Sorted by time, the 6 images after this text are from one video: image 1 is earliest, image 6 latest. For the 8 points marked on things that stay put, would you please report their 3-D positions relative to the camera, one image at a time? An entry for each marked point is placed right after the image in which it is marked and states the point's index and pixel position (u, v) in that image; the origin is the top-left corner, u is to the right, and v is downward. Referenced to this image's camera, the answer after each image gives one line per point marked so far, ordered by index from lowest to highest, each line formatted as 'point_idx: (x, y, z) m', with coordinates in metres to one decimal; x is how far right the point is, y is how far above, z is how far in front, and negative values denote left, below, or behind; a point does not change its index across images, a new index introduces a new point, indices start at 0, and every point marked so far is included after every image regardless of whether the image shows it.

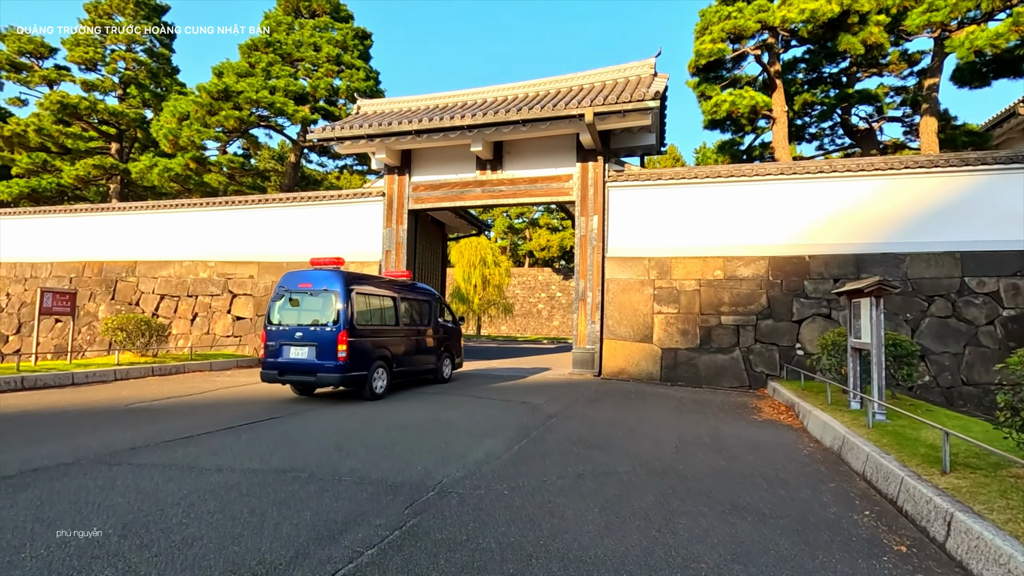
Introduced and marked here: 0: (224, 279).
0: (-7.6, +0.2, +14.1) m
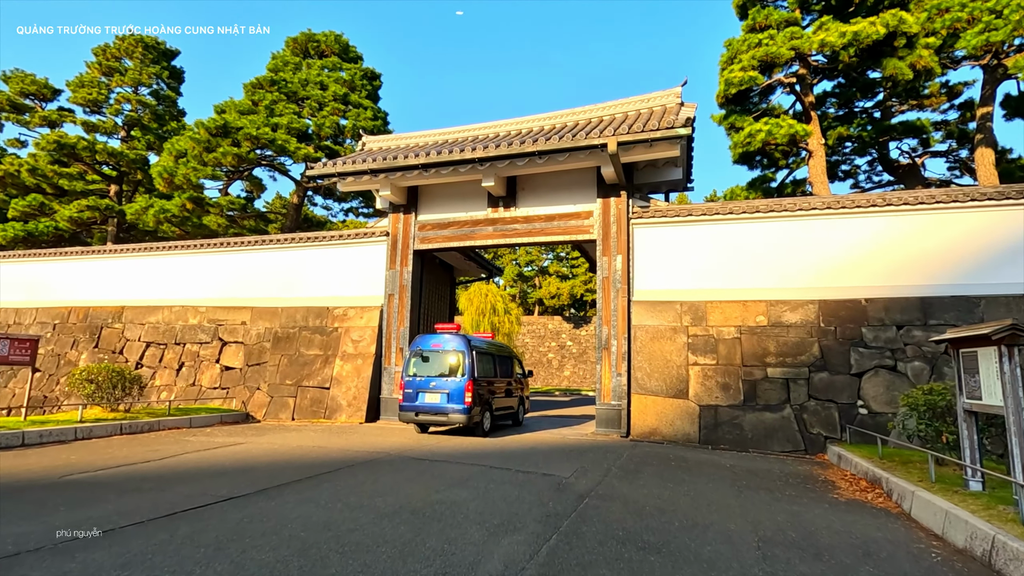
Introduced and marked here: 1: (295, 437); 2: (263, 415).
0: (-7.3, -0.9, +13.1) m
1: (-3.8, -2.6, +9.3) m
2: (-5.5, -2.8, +11.8) m
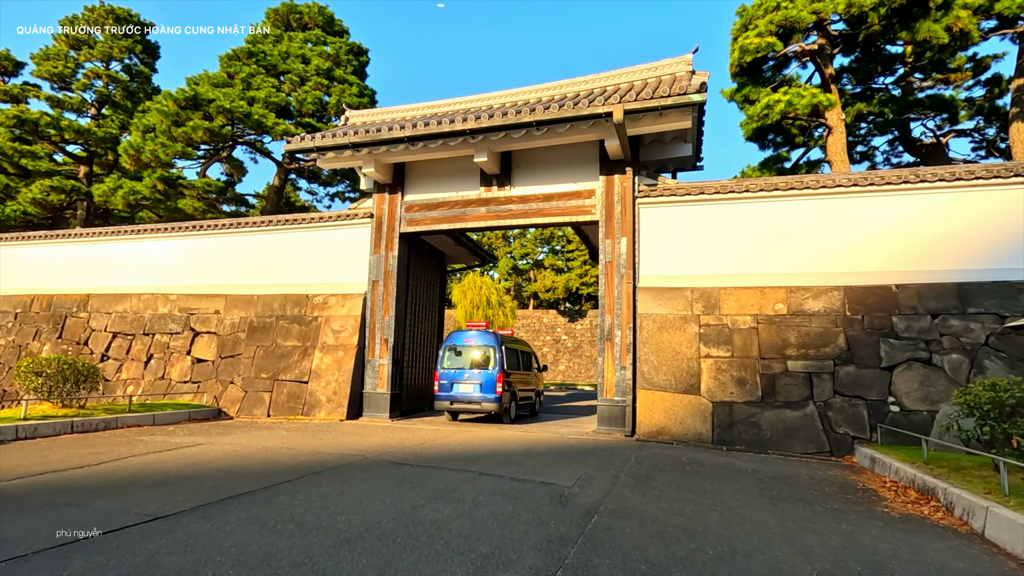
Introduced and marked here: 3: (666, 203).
0: (-7.4, -0.6, +12.2) m
1: (-3.9, -2.3, +8.4) m
2: (-5.6, -2.5, +10.9) m
3: (+2.6, +1.4, +9.1) m
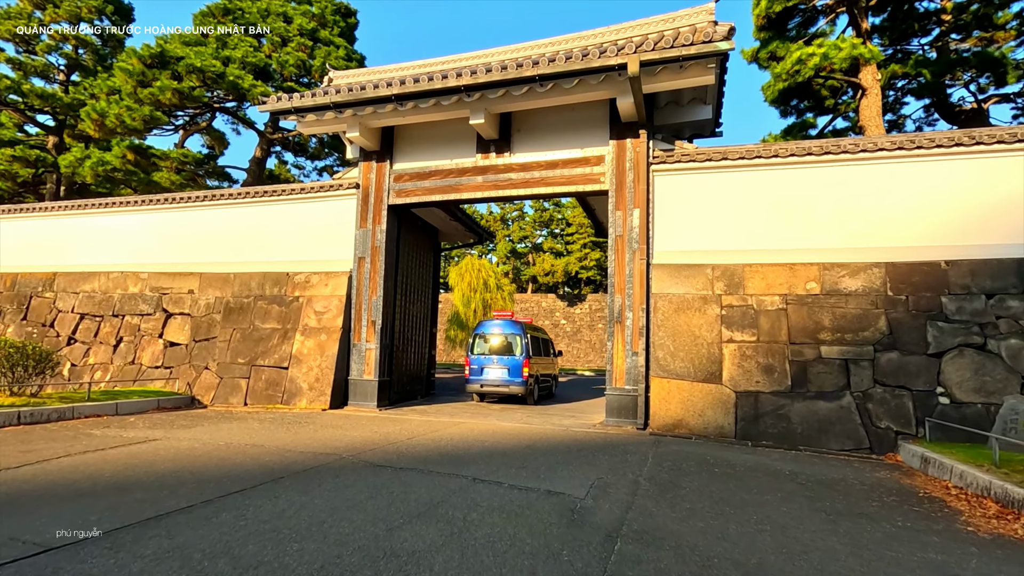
0: (-7.4, -0.1, +11.2) m
1: (-3.9, -2.0, +7.6) m
2: (-5.6, -2.1, +10.1) m
3: (+2.6, +1.8, +8.2) m
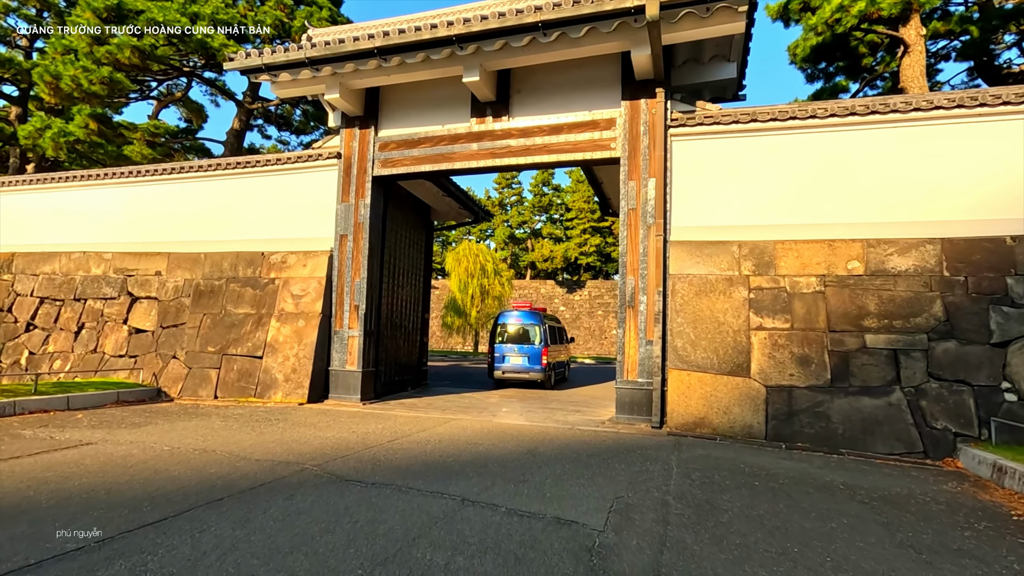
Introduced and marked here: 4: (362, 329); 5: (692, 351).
0: (-7.4, +0.2, +10.3) m
1: (-3.9, -1.7, +6.6) m
2: (-5.7, -1.8, +9.1) m
3: (+2.6, +2.1, +7.2) m
4: (-2.4, -0.7, +8.6) m
5: (+2.2, -0.8, +6.7) m
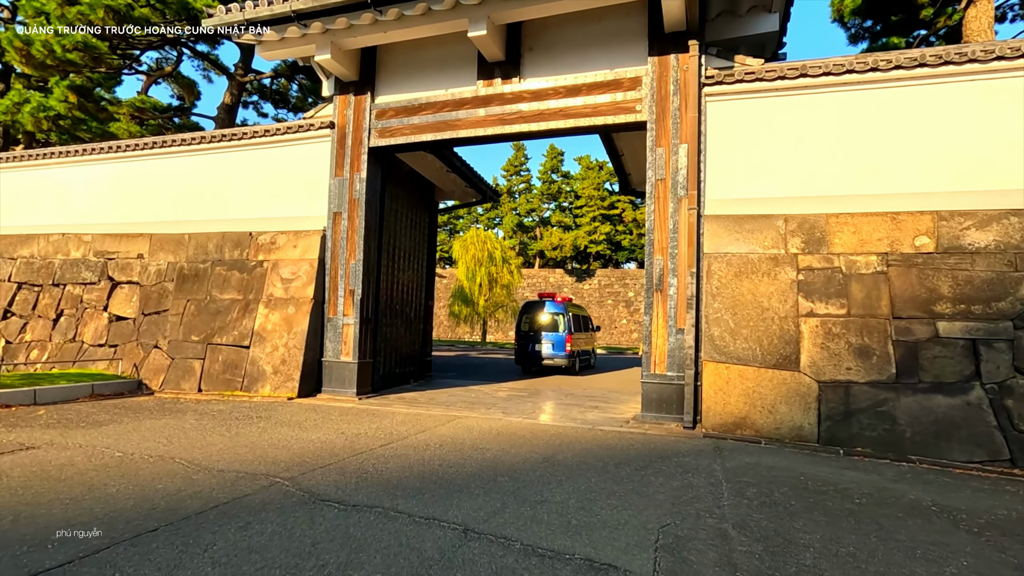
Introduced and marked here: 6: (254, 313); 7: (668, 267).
0: (-7.3, +0.5, +9.5) m
1: (-3.8, -1.5, +5.9) m
2: (-5.5, -1.5, +8.4) m
3: (+2.7, +2.3, +6.3) m
4: (-2.2, -0.4, +7.8) m
5: (+2.4, -0.6, +5.9) m
6: (-3.9, -0.4, +8.1) m
7: (+1.8, +0.3, +6.3) m
